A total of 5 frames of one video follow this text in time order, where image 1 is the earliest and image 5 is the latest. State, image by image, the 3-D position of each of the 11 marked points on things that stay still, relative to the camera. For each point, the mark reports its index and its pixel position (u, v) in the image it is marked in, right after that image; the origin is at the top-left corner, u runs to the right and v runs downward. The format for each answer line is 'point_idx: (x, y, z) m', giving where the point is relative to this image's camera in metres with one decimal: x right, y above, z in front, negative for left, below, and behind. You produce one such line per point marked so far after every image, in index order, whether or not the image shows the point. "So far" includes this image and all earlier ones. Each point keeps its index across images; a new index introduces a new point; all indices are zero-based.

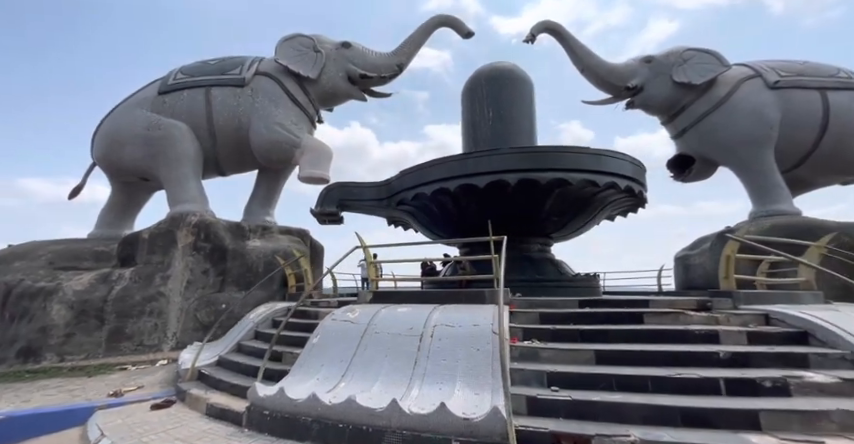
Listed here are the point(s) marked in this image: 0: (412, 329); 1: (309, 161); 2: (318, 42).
0: (-0.1, -0.8, +3.5) m
1: (-2.2, +1.1, +8.8) m
2: (-2.2, +3.7, +9.6) m
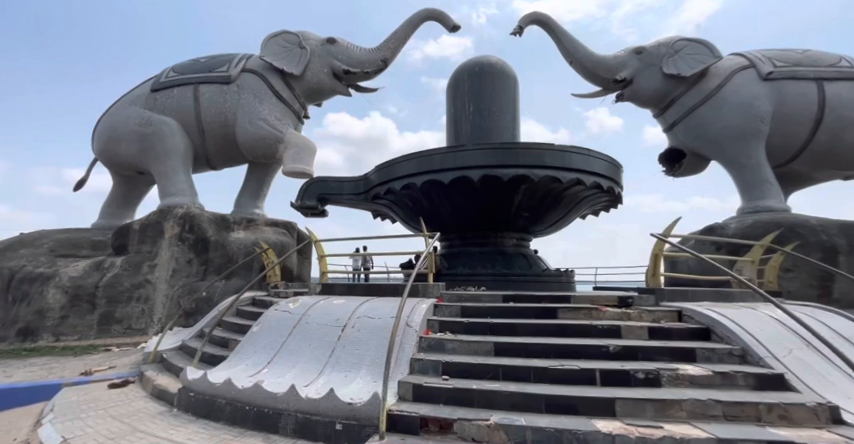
0: (-0.7, -0.8, +3.8) m
1: (-2.6, +1.3, +9.1) m
2: (-2.6, +3.8, +9.8) m
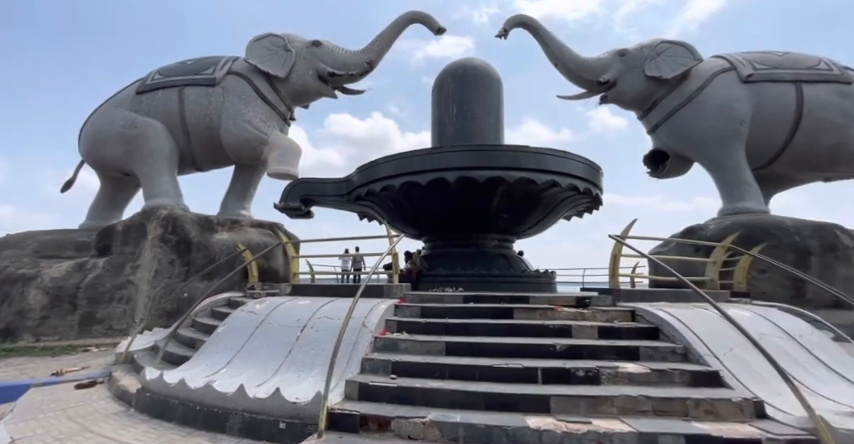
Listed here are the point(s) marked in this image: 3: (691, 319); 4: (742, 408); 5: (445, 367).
0: (-1.1, -0.8, +3.9) m
1: (-2.9, +1.2, +9.1) m
2: (-2.9, +3.8, +9.9) m
3: (+2.0, -0.7, +3.6) m
4: (+1.8, -1.1, +2.8) m
5: (+0.1, -1.0, +3.1) m
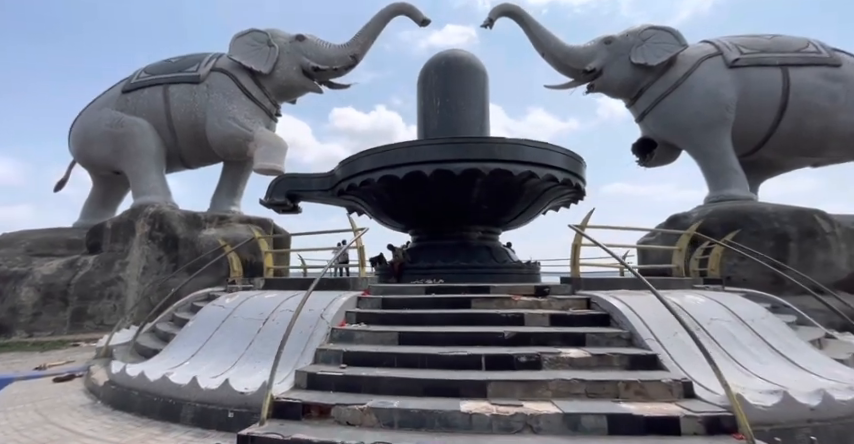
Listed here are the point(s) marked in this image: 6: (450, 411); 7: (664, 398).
0: (-1.4, -0.8, +4.0) m
1: (-3.3, +1.3, +9.3) m
2: (-3.3, +3.9, +10.0) m
3: (+1.7, -0.7, +3.7) m
4: (+1.5, -1.0, +2.8) m
5: (-0.2, -0.9, +3.2) m
6: (+0.1, -1.1, +2.6) m
7: (+1.4, -1.1, +2.8) m
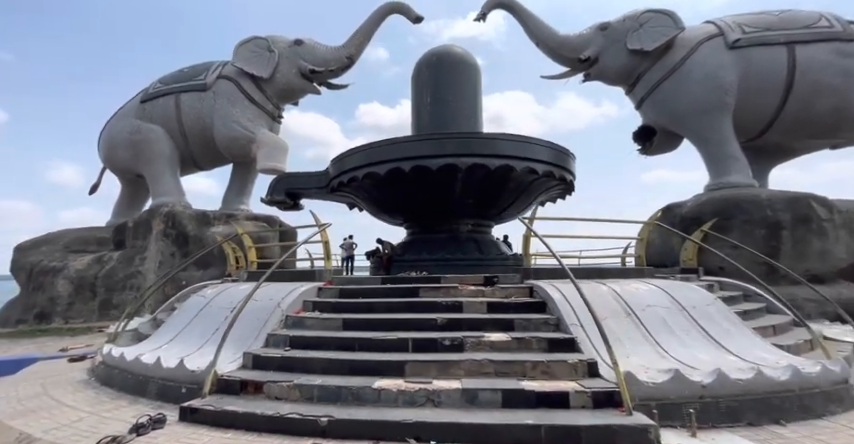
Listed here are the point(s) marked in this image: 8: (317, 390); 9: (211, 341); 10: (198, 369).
0: (-1.8, -0.8, +4.4) m
1: (-3.4, +1.4, +9.7) m
2: (-3.4, +4.0, +10.4) m
3: (+1.2, -0.6, +3.9) m
4: (+1.0, -1.0, +3.1) m
5: (-0.7, -0.9, +3.6) m
6: (-0.4, -1.0, +2.9) m
7: (+0.9, -1.0, +3.0) m
8: (-0.7, -1.1, +3.0) m
9: (-1.8, -1.0, +4.0) m
10: (-1.6, -1.0, +3.3) m
